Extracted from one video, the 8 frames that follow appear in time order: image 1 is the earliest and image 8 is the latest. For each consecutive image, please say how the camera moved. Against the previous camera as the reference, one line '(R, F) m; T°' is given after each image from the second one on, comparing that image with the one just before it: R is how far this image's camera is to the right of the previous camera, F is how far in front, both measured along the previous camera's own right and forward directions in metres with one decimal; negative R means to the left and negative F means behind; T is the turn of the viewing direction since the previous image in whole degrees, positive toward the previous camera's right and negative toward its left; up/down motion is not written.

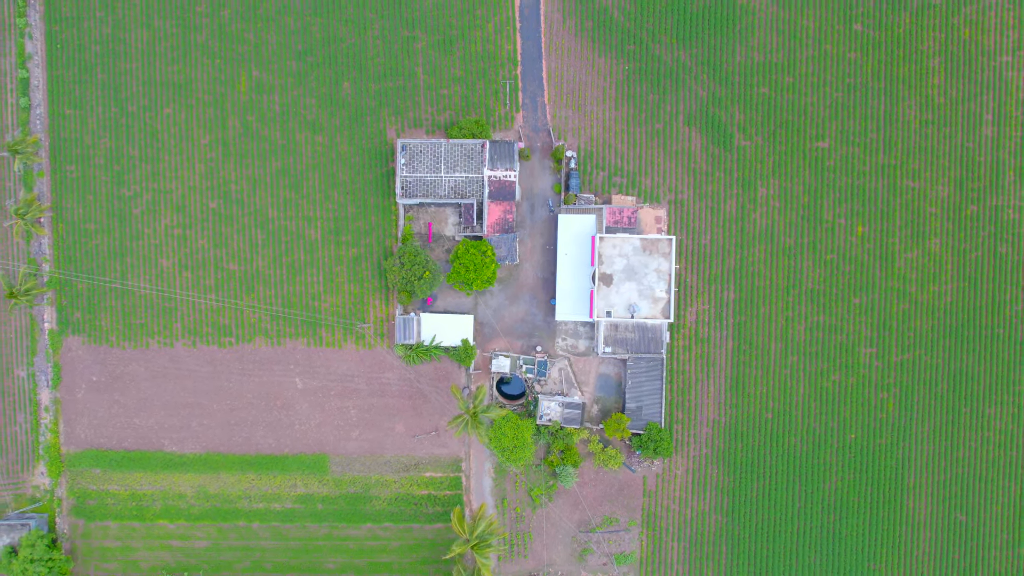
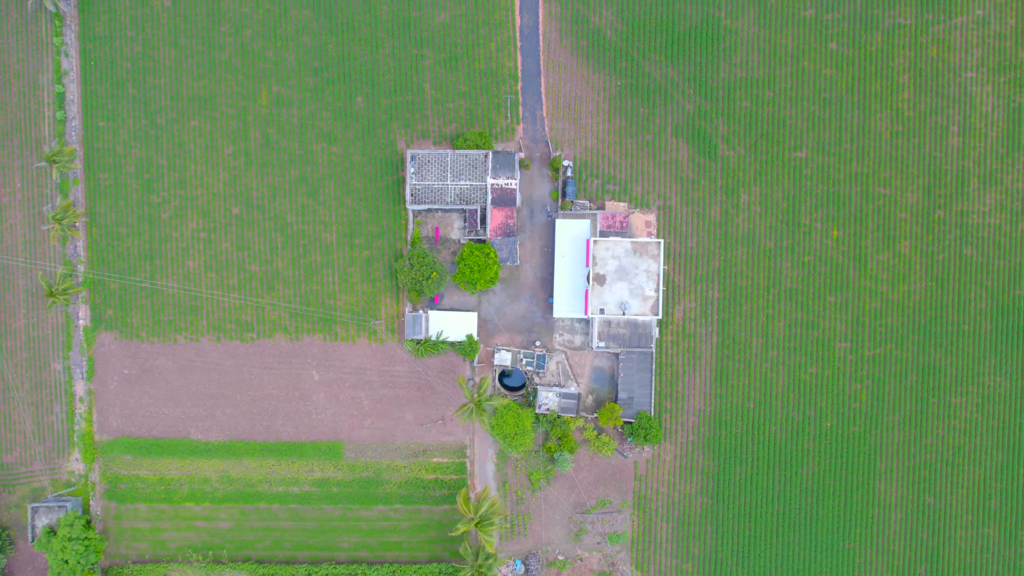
(0.0, -2.6) m; 0°
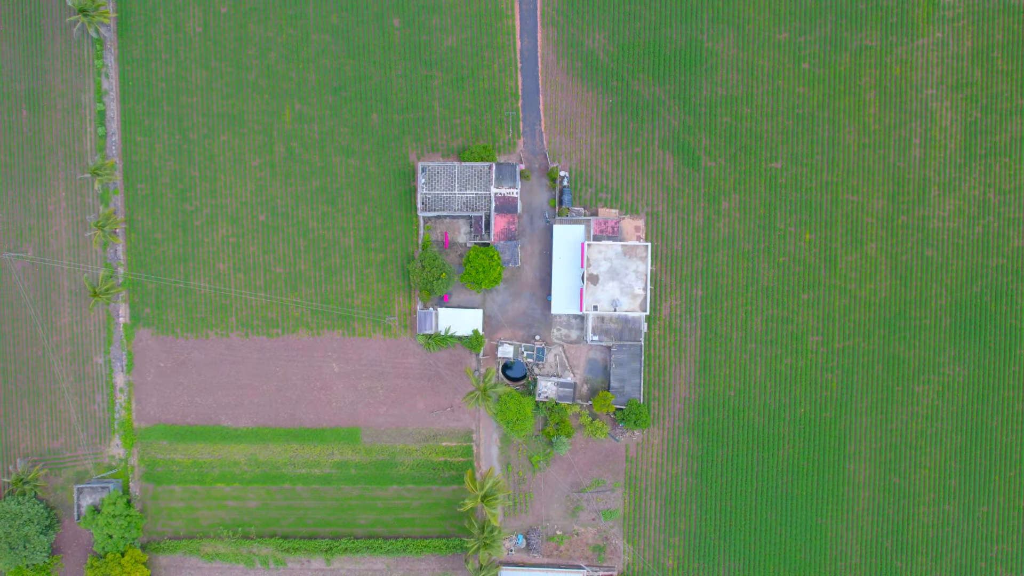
(0.0, -3.5) m; 0°
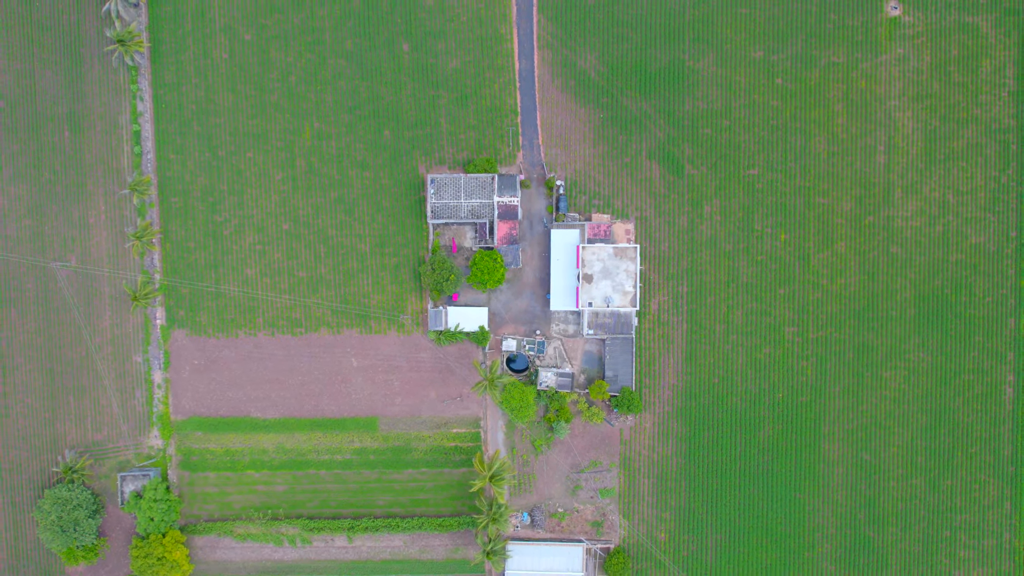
(0.0, -3.8) m; 0°
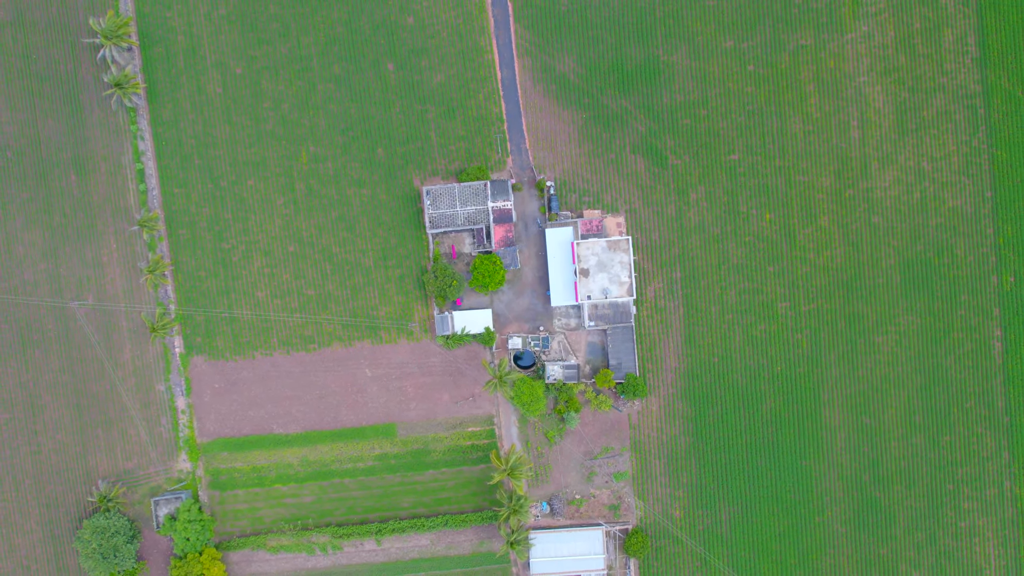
(0.0, -1.7) m; 0°
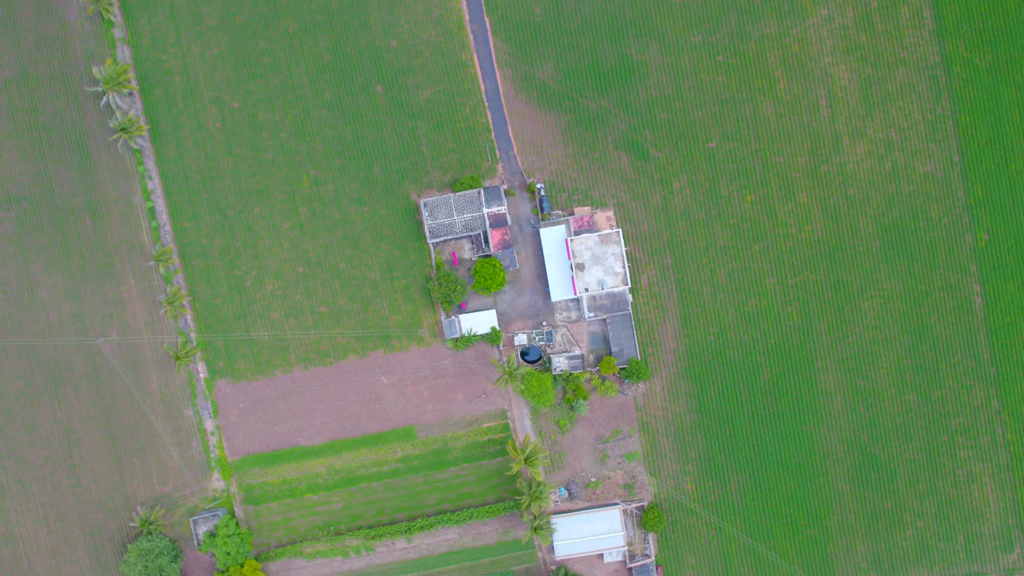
(0.0, -2.3) m; 0°
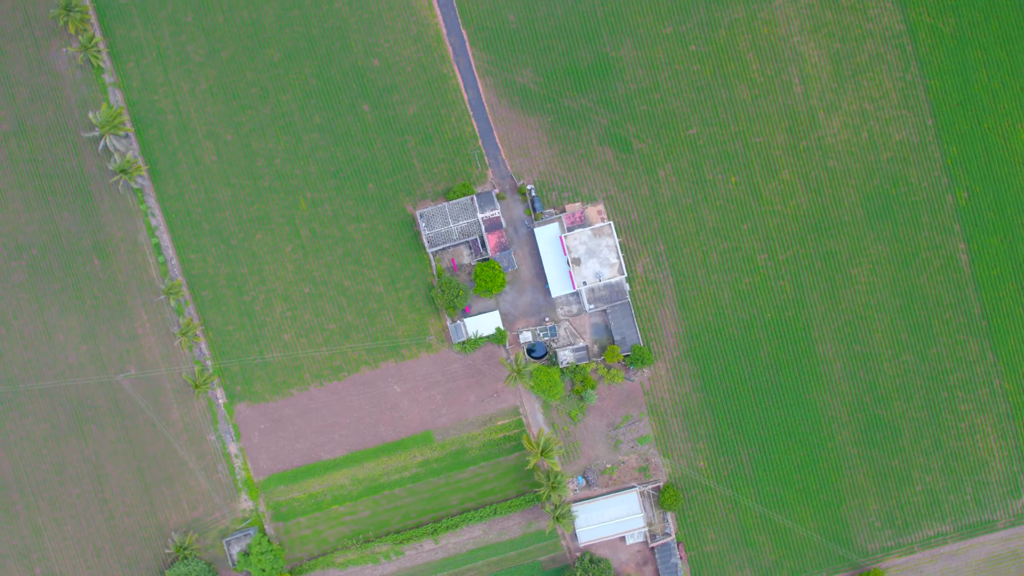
(0.0, -1.5) m; 0°
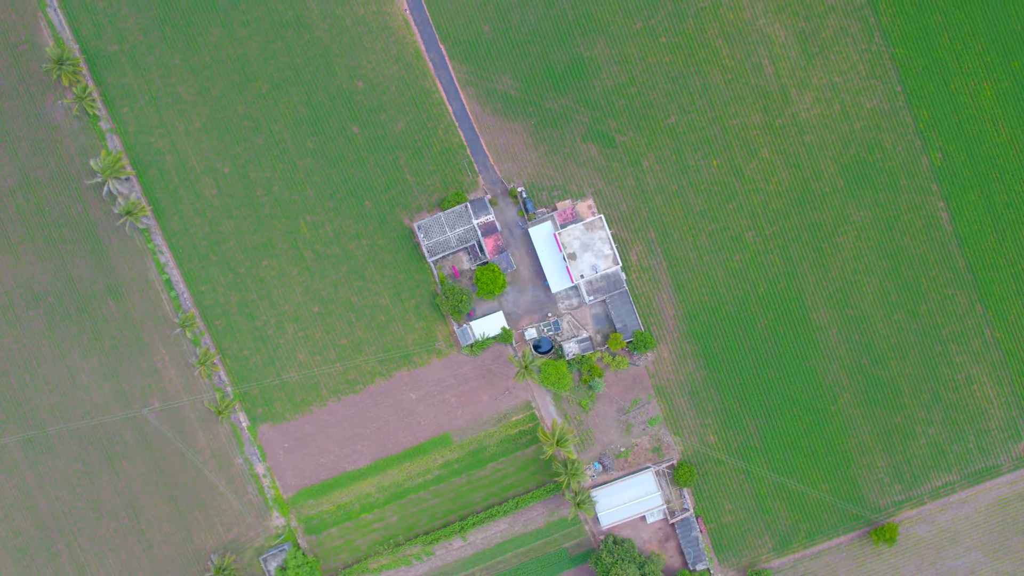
(0.0, -1.8) m; 0°
